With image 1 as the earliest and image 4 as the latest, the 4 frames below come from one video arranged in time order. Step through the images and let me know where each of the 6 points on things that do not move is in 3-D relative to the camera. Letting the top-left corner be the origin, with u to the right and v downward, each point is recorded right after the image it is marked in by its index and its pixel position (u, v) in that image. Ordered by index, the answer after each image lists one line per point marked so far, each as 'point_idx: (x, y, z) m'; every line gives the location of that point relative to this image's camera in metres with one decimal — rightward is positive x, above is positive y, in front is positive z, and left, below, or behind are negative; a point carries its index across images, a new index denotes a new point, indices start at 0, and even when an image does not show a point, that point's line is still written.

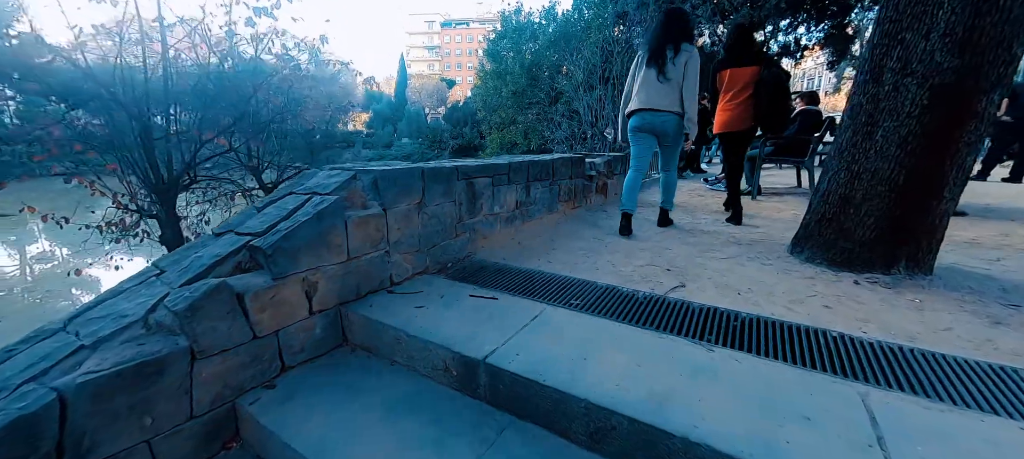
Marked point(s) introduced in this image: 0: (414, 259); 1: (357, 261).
0: (-0.3, -0.1, +1.4) m
1: (-0.5, -0.1, +1.2) m
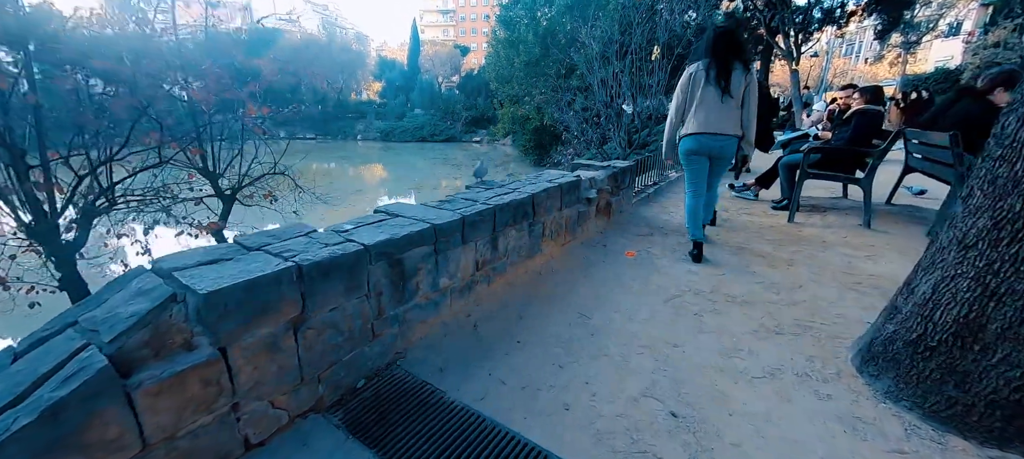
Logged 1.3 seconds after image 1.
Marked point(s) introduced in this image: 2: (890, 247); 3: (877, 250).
0: (-0.5, -0.4, +1.0) m
1: (-0.7, -0.4, +0.8) m
2: (+2.1, -0.1, +2.3) m
3: (+2.0, -0.1, +2.2) m
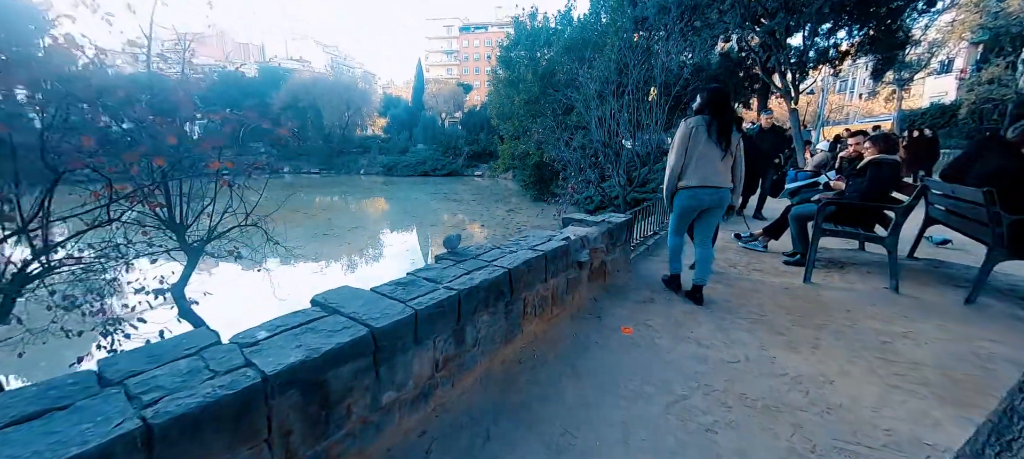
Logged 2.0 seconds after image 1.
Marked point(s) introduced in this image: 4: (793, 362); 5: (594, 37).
0: (-0.6, -0.6, +0.7) m
1: (-0.8, -0.6, +0.5) m
2: (+2.0, -0.4, +2.0) m
3: (+1.9, -0.4, +1.9) m
4: (+1.1, -0.5, +1.6) m
5: (+2.3, +5.1, +10.9) m
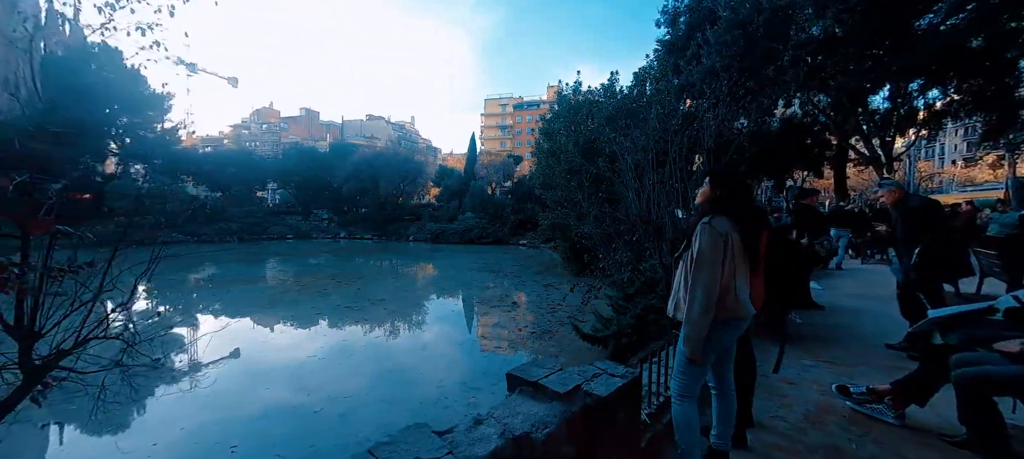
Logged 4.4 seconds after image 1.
0: (-1.2, -0.9, -0.4) m
1: (-1.4, -0.8, -0.6) m
2: (+1.6, -0.9, +0.5) m
3: (+1.5, -0.9, +0.5) m
4: (+0.6, -0.9, +0.3) m
5: (+3.1, +3.1, +10.1) m
